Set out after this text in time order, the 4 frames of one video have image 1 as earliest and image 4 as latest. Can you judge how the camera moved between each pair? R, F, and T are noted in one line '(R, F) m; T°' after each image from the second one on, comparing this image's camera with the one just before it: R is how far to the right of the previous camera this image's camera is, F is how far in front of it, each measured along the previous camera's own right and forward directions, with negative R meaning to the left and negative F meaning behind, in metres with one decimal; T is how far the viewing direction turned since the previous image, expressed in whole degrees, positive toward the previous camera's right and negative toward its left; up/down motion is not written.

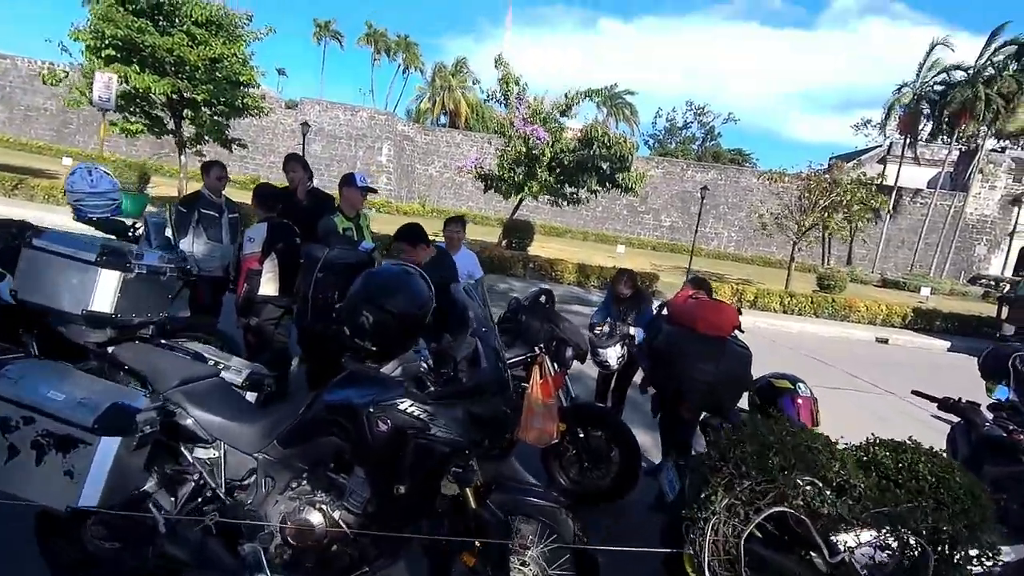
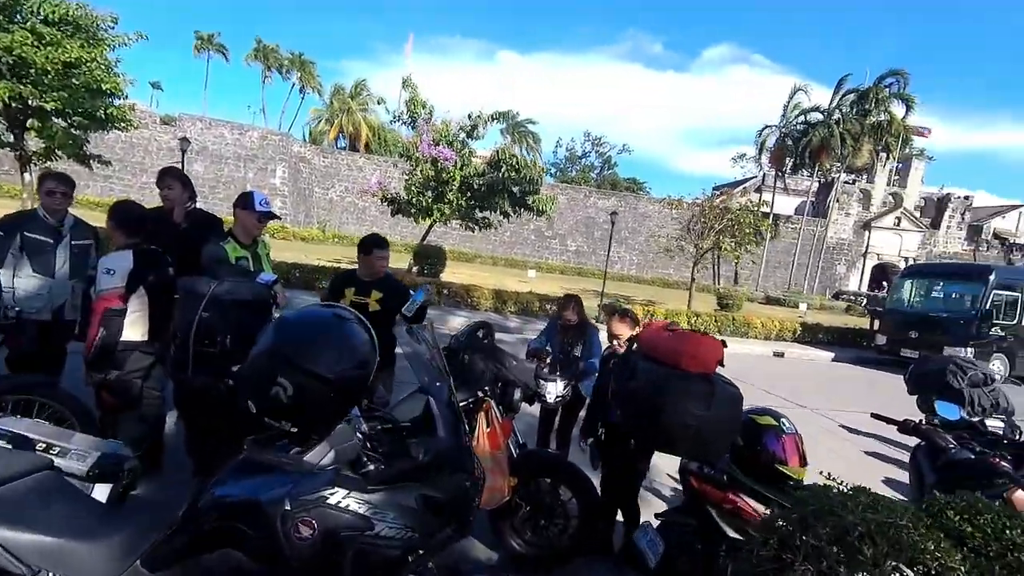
(-0.2, +0.6) m; +10°
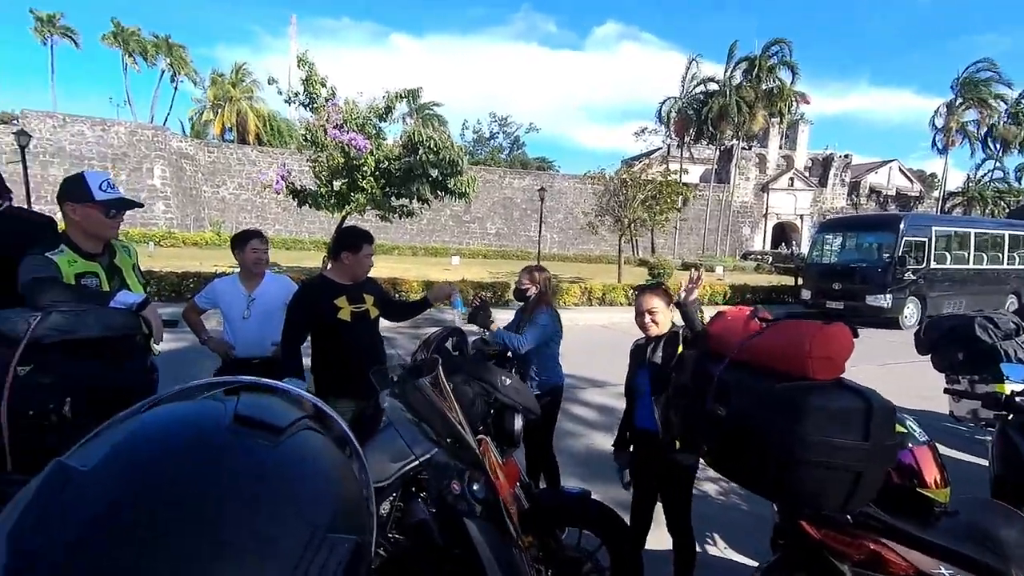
(-0.3, +1.0) m; +9°
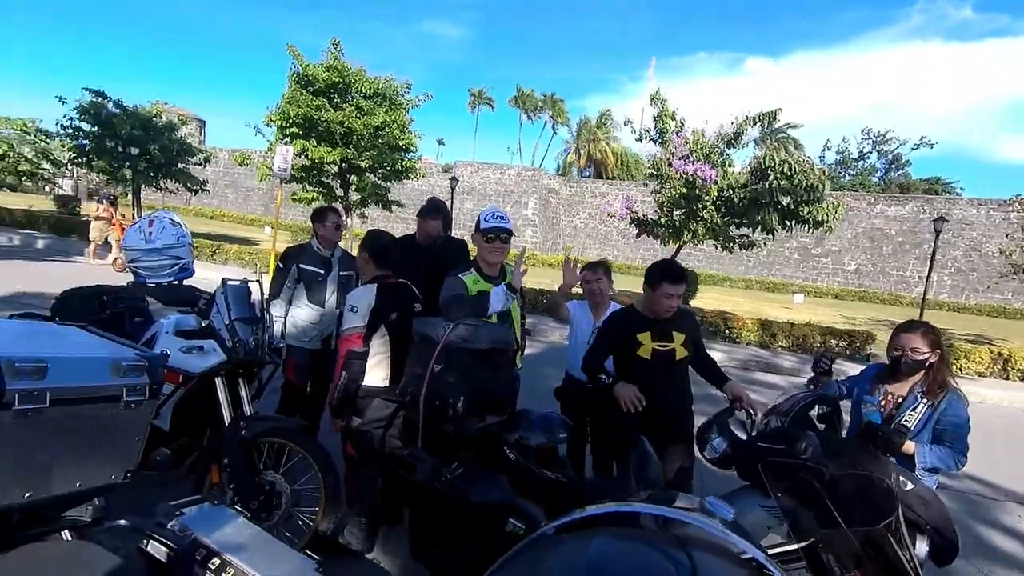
(-0.2, +0.1) m; -35°
